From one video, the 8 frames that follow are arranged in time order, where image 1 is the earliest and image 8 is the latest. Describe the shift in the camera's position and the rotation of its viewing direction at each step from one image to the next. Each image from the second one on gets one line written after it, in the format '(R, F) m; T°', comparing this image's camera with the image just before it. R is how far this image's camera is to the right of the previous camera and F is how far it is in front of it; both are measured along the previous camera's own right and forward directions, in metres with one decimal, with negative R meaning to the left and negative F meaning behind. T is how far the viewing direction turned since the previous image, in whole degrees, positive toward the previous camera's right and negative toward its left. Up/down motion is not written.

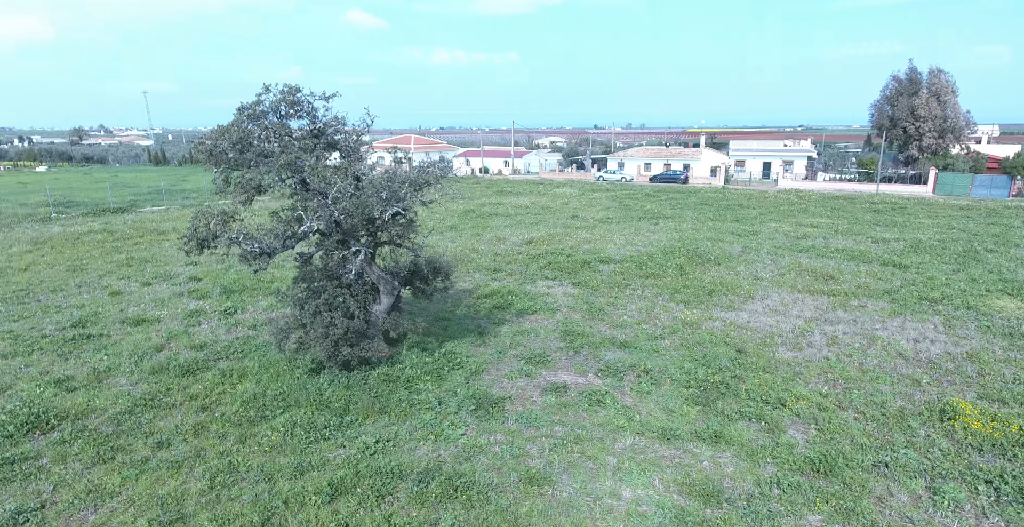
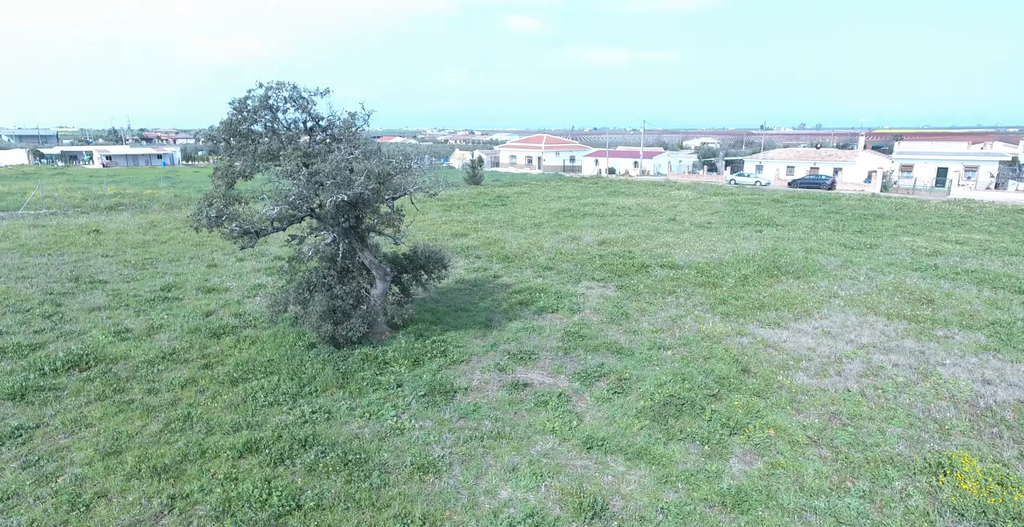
(+2.0, +0.2) m; -14°
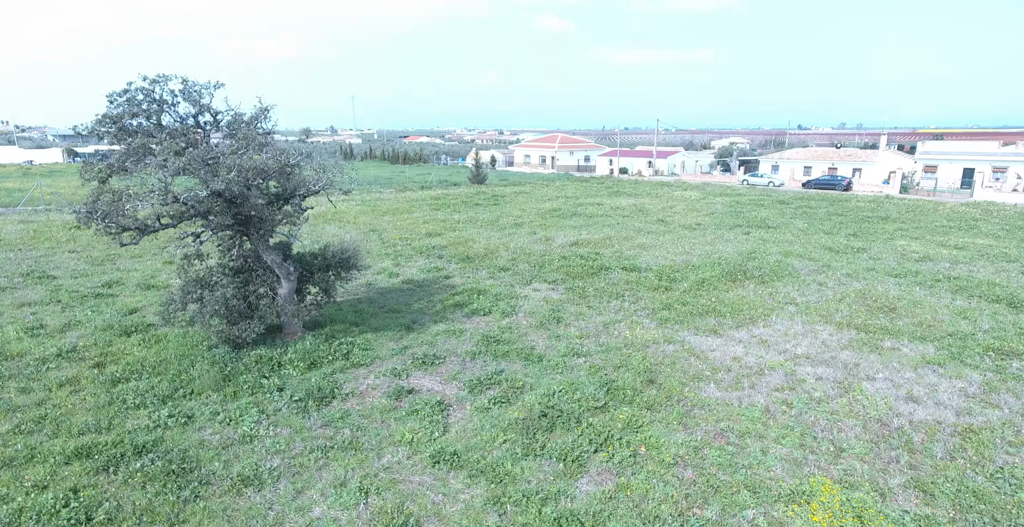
(+1.6, +0.3) m; -3°
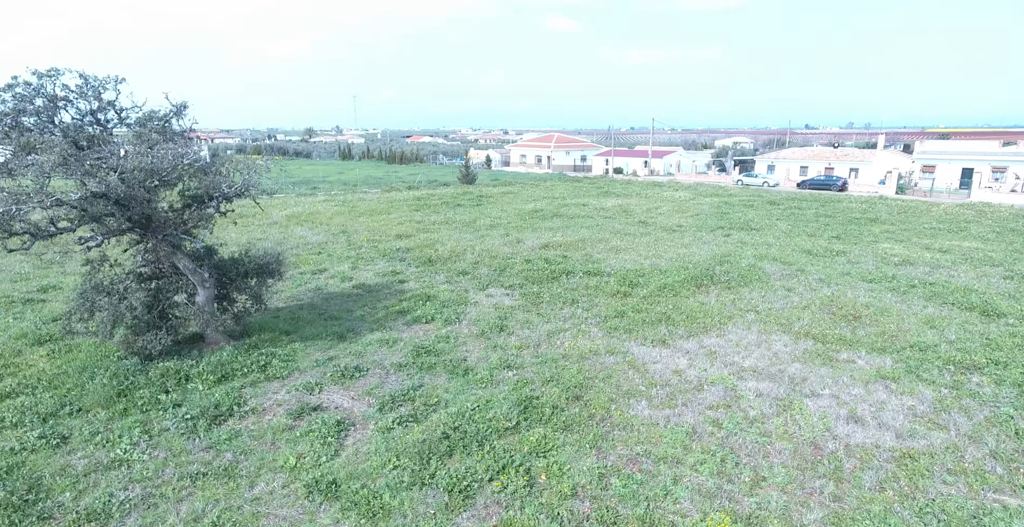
(+1.0, +0.4) m; 0°
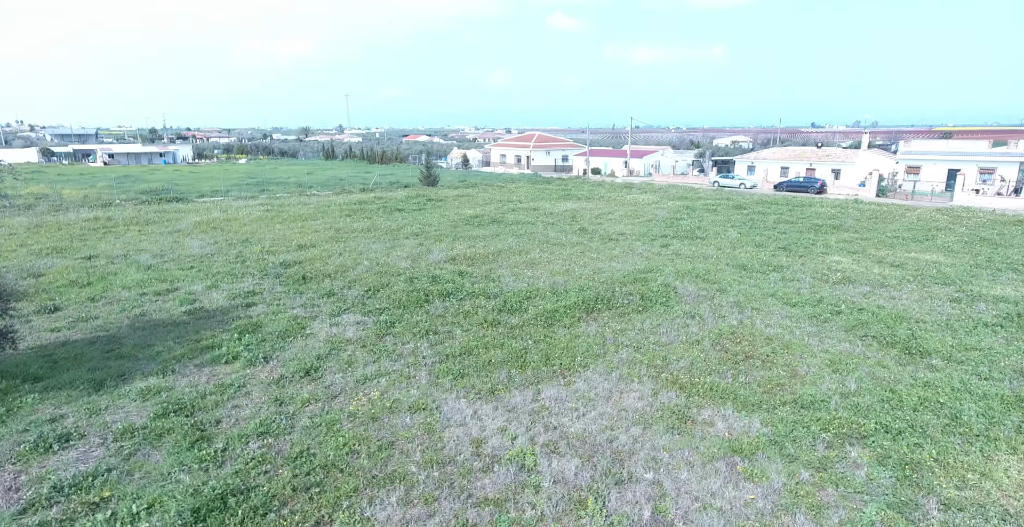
(+2.5, +1.6) m; 0°
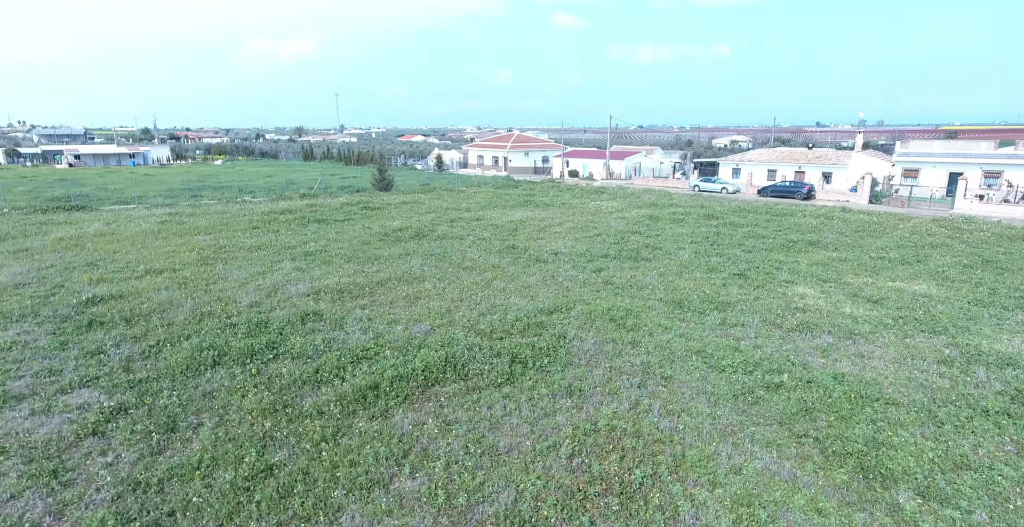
(+2.4, +2.9) m; 0°
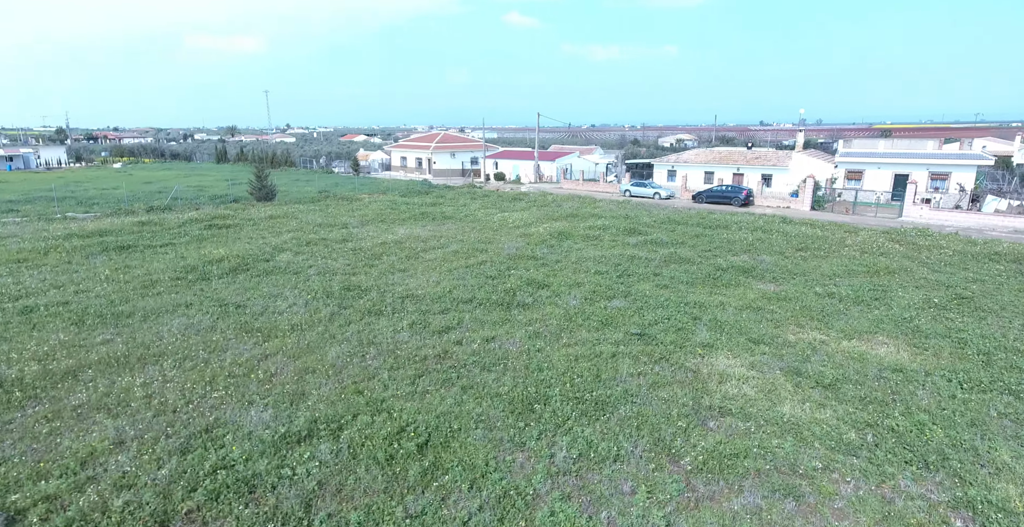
(+2.5, +4.1) m; +4°
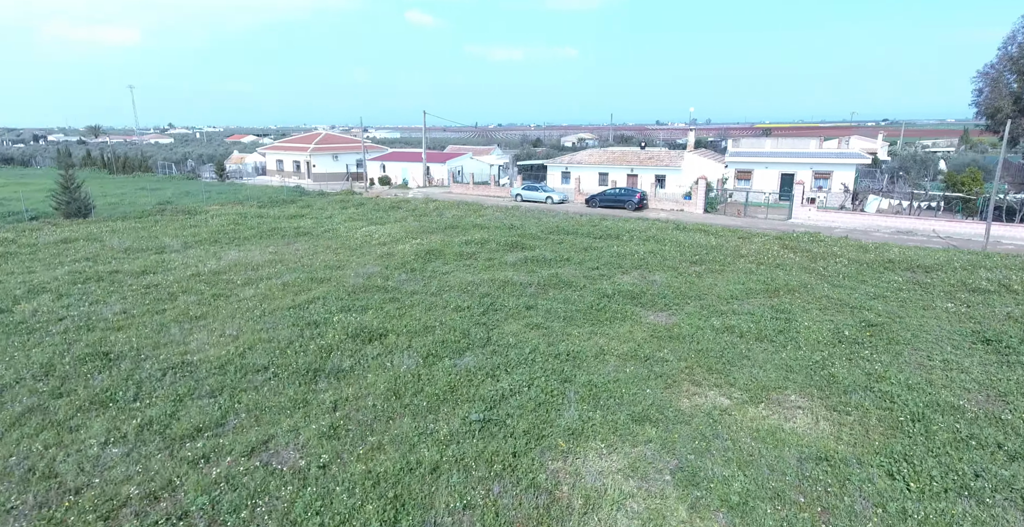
(+1.5, +2.8) m; +9°
